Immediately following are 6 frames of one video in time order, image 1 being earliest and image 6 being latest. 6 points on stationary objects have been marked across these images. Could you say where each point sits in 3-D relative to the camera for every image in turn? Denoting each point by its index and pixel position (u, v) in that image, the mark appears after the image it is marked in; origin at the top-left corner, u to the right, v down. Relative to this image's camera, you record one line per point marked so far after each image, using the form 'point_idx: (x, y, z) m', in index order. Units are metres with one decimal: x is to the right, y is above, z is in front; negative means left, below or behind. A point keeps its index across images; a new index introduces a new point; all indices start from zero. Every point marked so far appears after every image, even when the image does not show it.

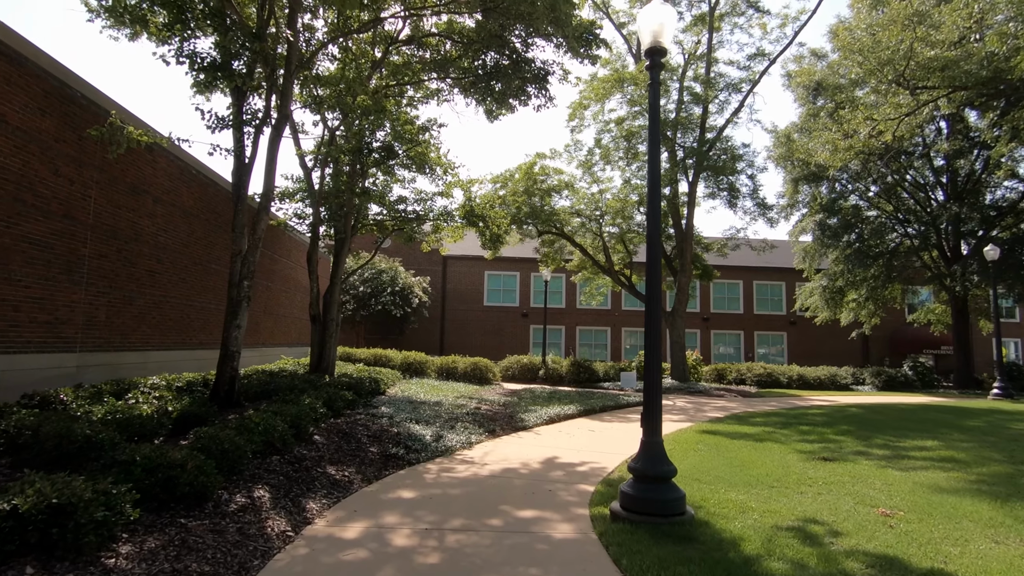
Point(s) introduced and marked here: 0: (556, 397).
0: (+1.2, -2.9, +14.8) m
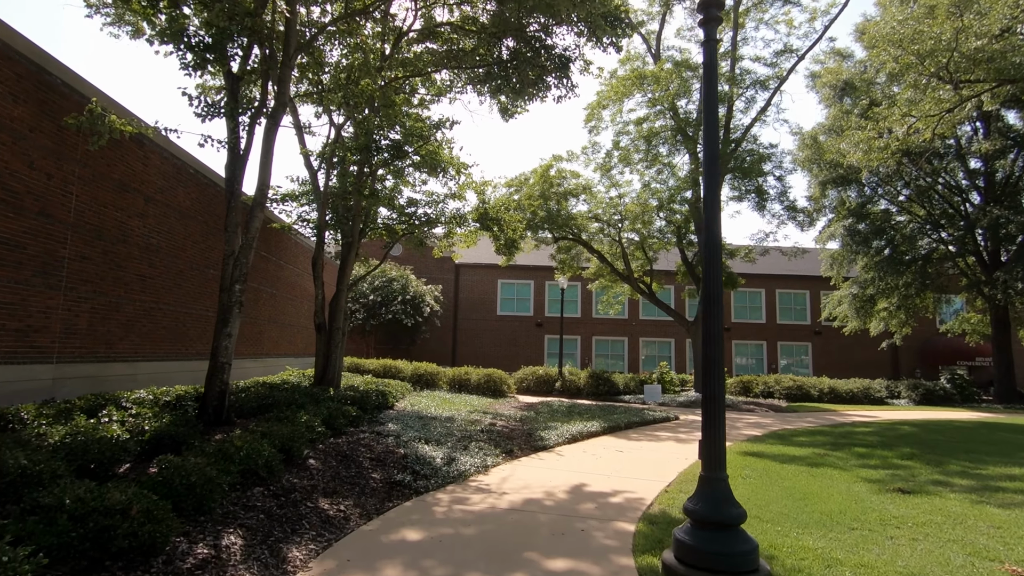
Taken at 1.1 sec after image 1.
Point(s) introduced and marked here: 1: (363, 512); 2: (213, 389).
0: (+1.6, -3.1, +13.8) m
1: (-1.4, -2.1, +5.1) m
2: (-4.0, -1.3, +7.3) m
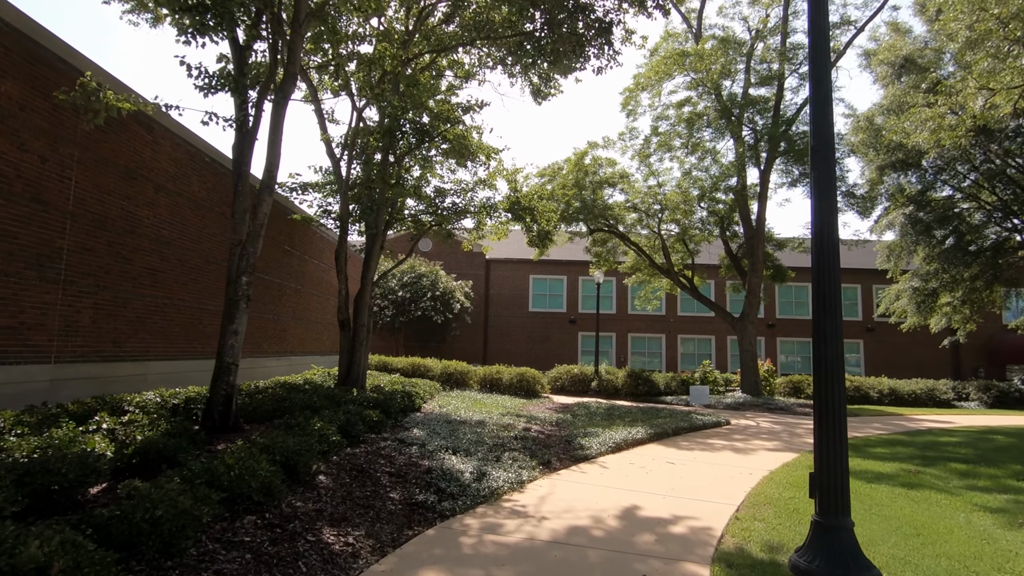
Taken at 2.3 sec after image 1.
0: (+2.4, -2.9, +12.8) m
1: (-1.0, -2.0, +4.2) m
2: (-3.5, -1.2, +6.6) m
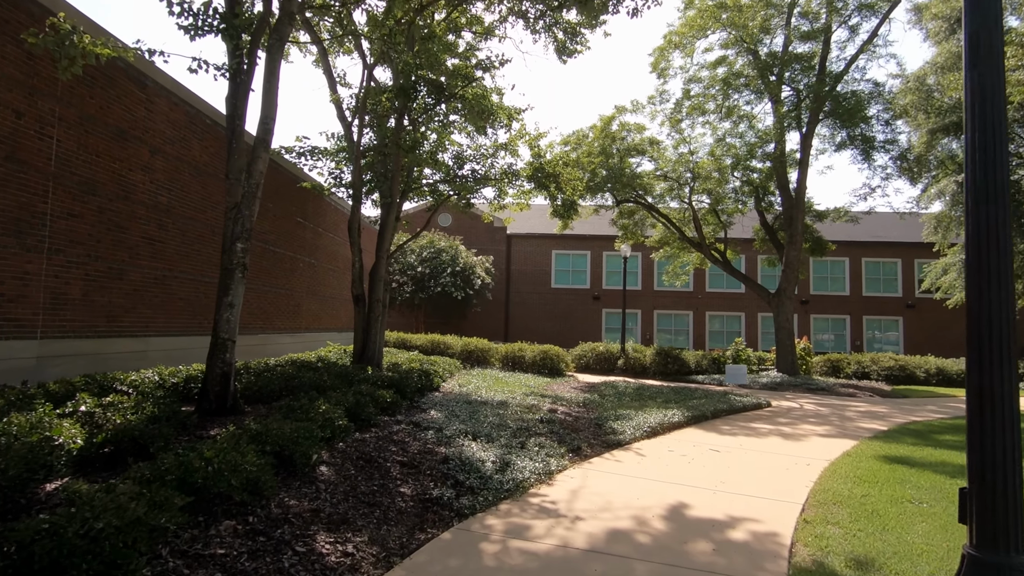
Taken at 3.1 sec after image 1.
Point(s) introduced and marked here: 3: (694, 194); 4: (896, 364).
0: (+2.9, -2.3, +12.0) m
1: (-0.8, -1.7, +3.5) m
2: (-3.2, -0.9, +5.9) m
3: (+6.5, +3.4, +19.6) m
4: (+12.9, -2.6, +18.5) m
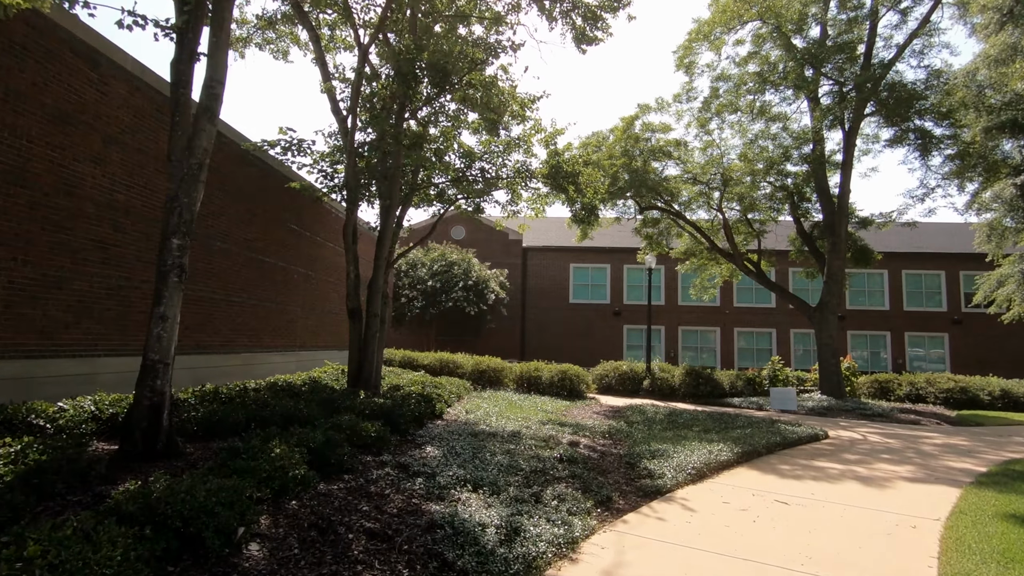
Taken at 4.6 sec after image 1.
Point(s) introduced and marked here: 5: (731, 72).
0: (+3.2, -2.6, +10.5) m
1: (-0.8, -1.7, +2.2) m
2: (-3.1, -1.0, +4.6) m
3: (+7.0, +2.9, +18.1) m
4: (+13.4, -3.0, +16.6) m
5: (+6.6, +6.5, +16.6) m
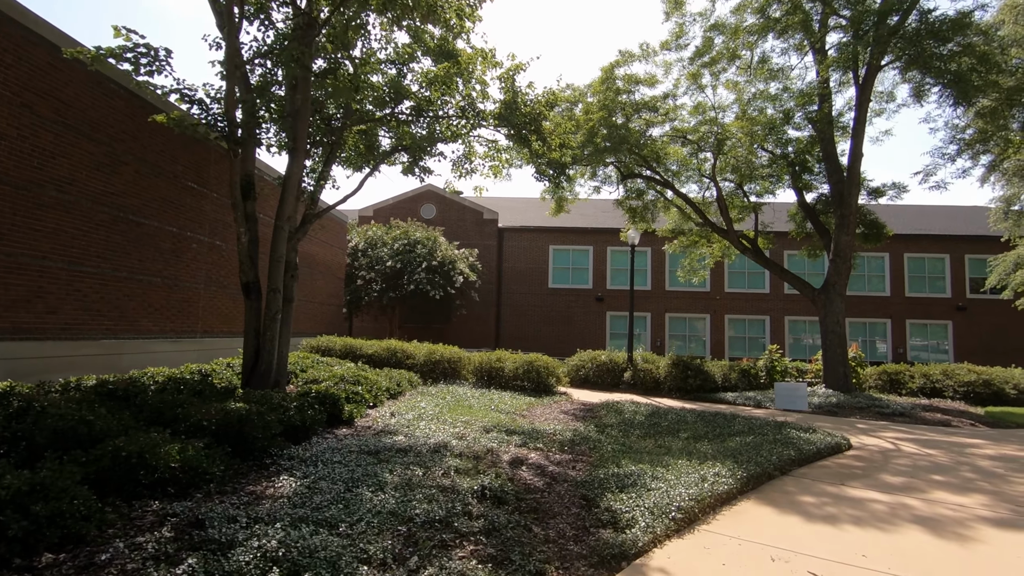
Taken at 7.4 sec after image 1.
0: (+2.3, -2.1, +8.3) m
1: (-1.6, -1.4, -0.1) m
2: (-3.9, -0.6, +2.4) m
3: (+5.9, +3.5, +15.9) m
4: (+12.3, -2.4, +14.7) m
5: (+5.6, +7.1, +14.3) m
